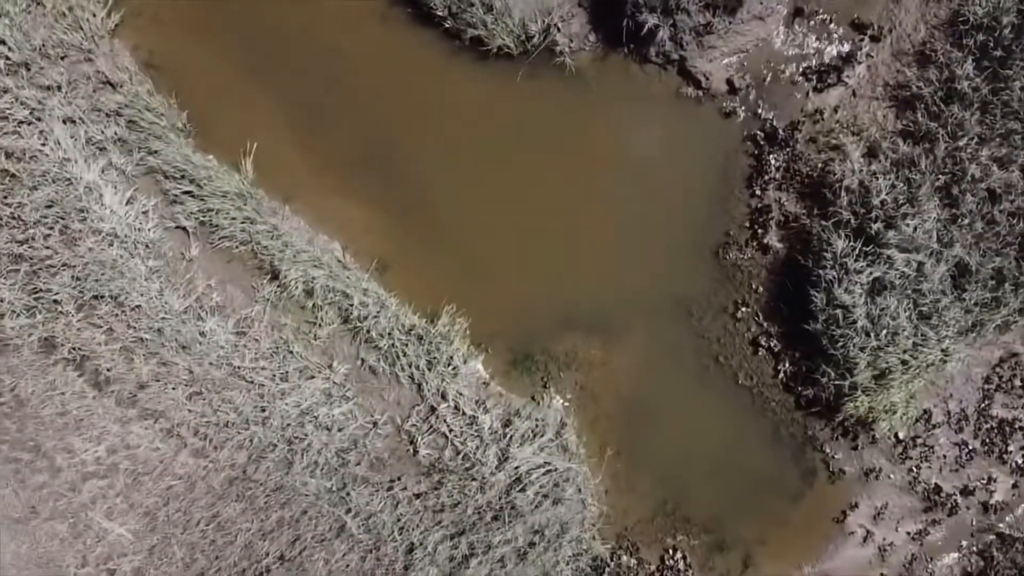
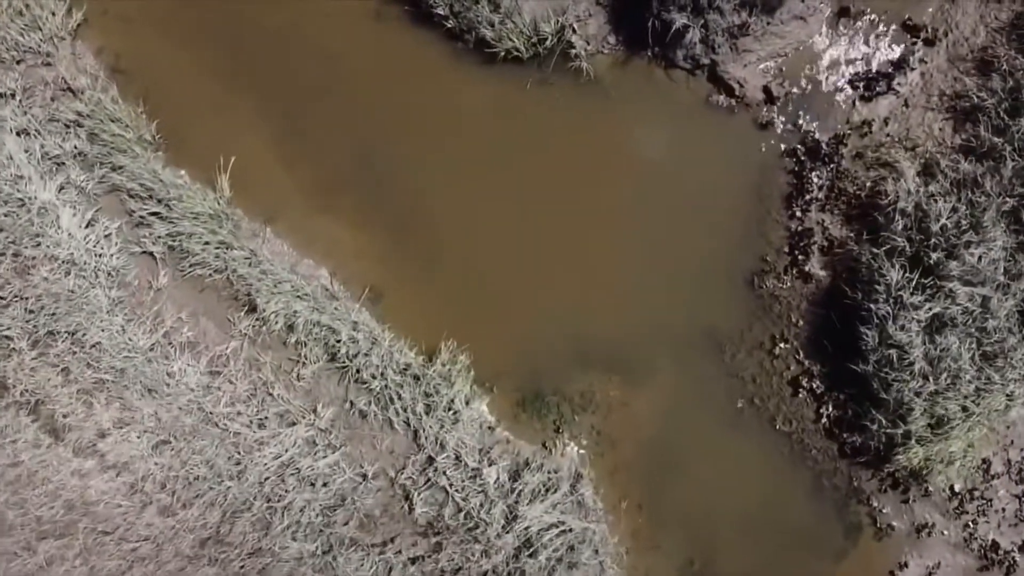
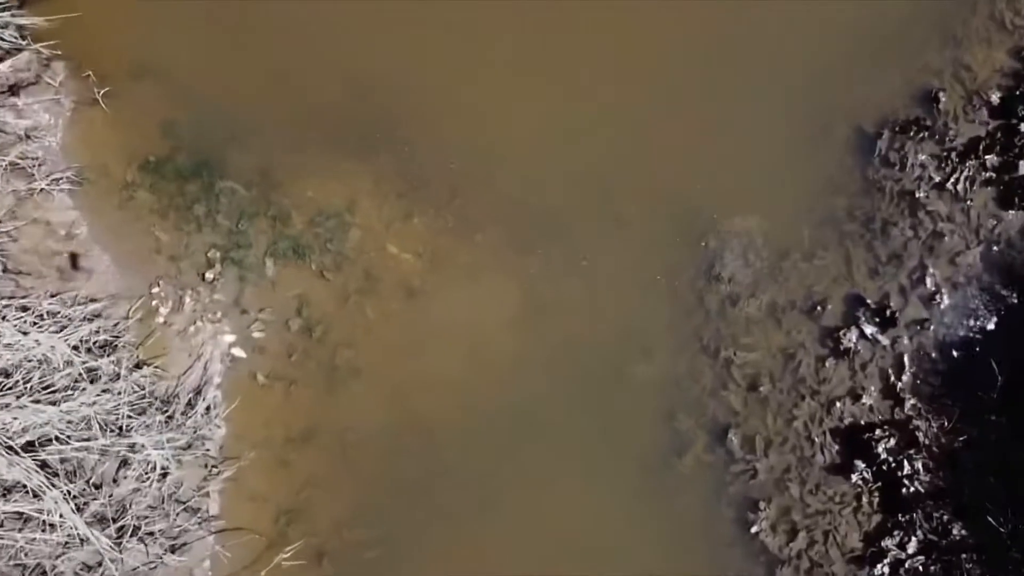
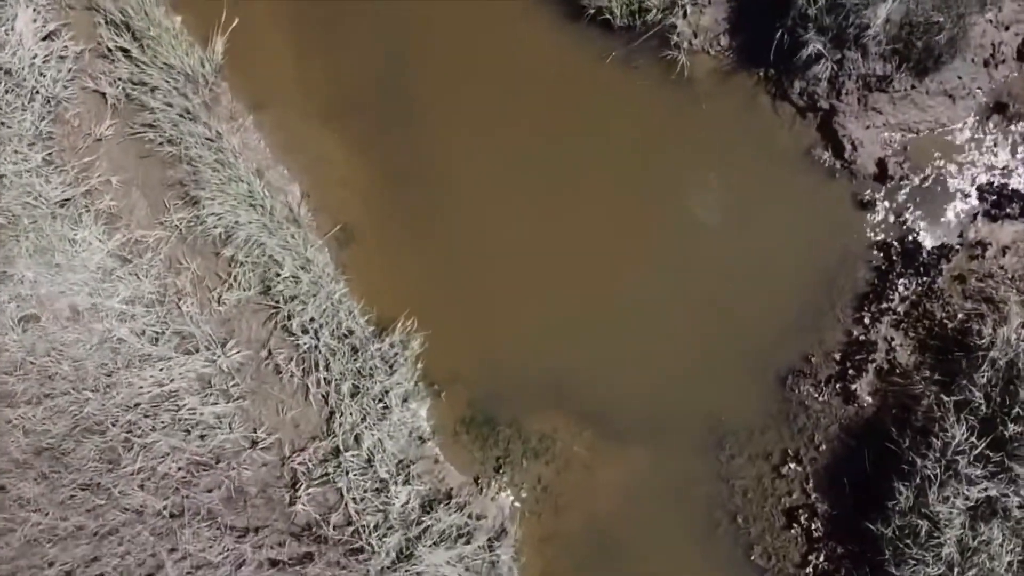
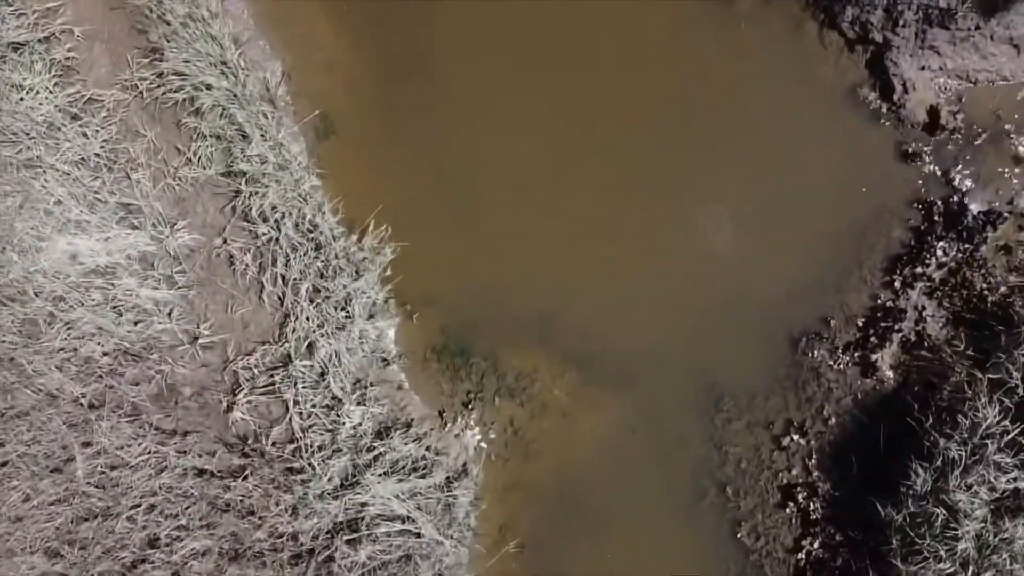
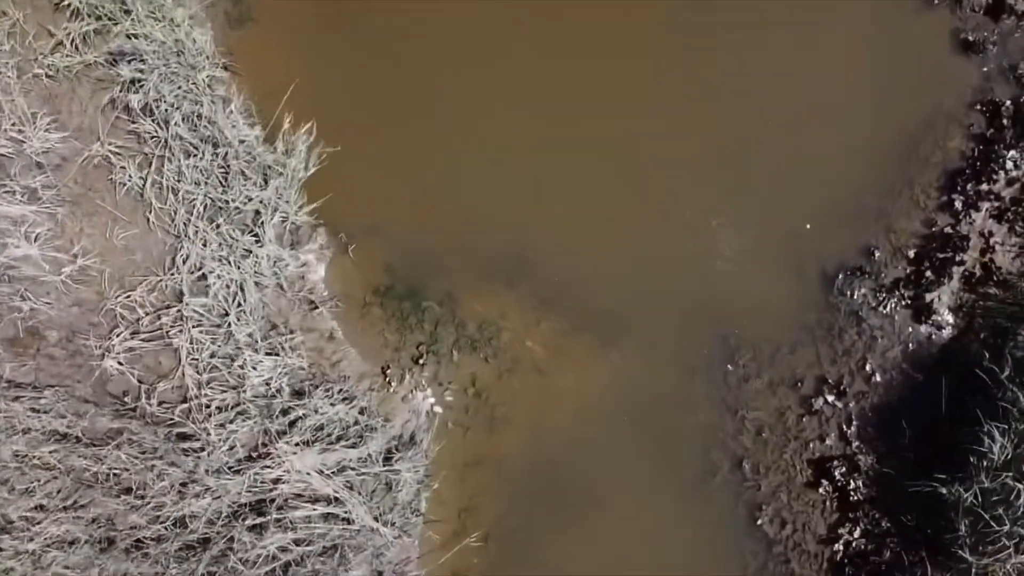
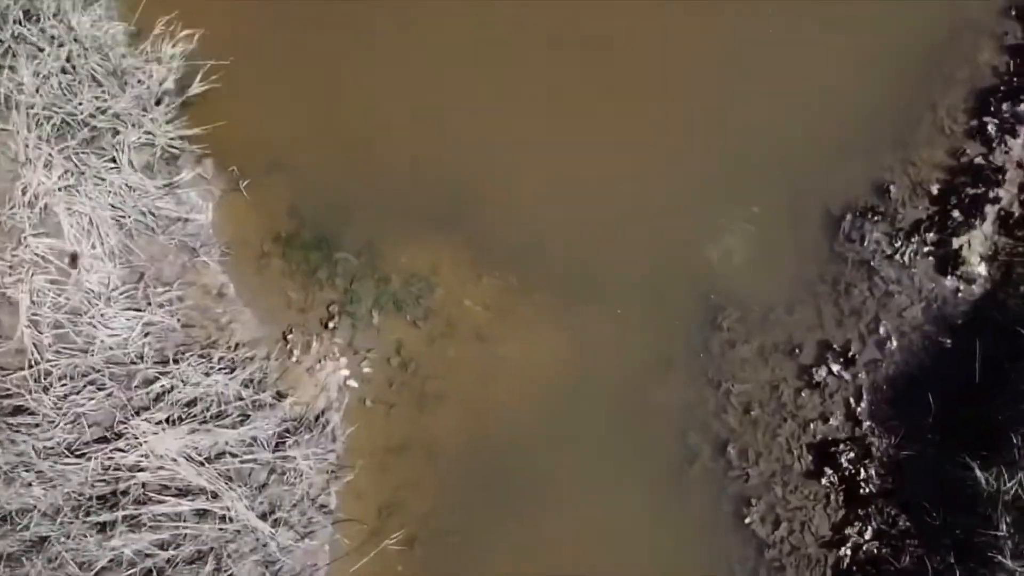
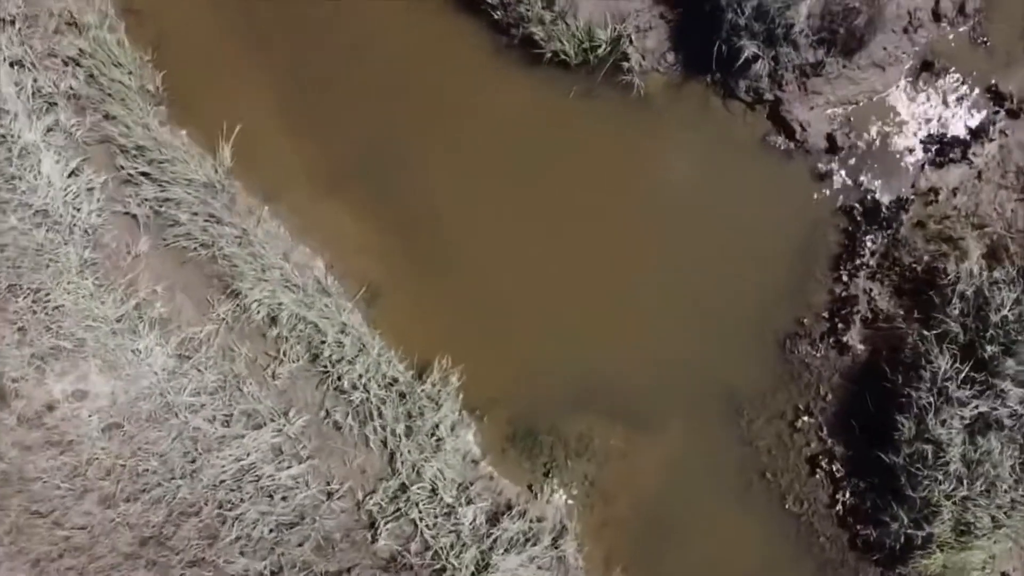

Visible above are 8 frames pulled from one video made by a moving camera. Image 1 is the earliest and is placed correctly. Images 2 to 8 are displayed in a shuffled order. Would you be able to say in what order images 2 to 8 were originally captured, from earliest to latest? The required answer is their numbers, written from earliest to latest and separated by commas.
2, 8, 4, 5, 6, 7, 3
